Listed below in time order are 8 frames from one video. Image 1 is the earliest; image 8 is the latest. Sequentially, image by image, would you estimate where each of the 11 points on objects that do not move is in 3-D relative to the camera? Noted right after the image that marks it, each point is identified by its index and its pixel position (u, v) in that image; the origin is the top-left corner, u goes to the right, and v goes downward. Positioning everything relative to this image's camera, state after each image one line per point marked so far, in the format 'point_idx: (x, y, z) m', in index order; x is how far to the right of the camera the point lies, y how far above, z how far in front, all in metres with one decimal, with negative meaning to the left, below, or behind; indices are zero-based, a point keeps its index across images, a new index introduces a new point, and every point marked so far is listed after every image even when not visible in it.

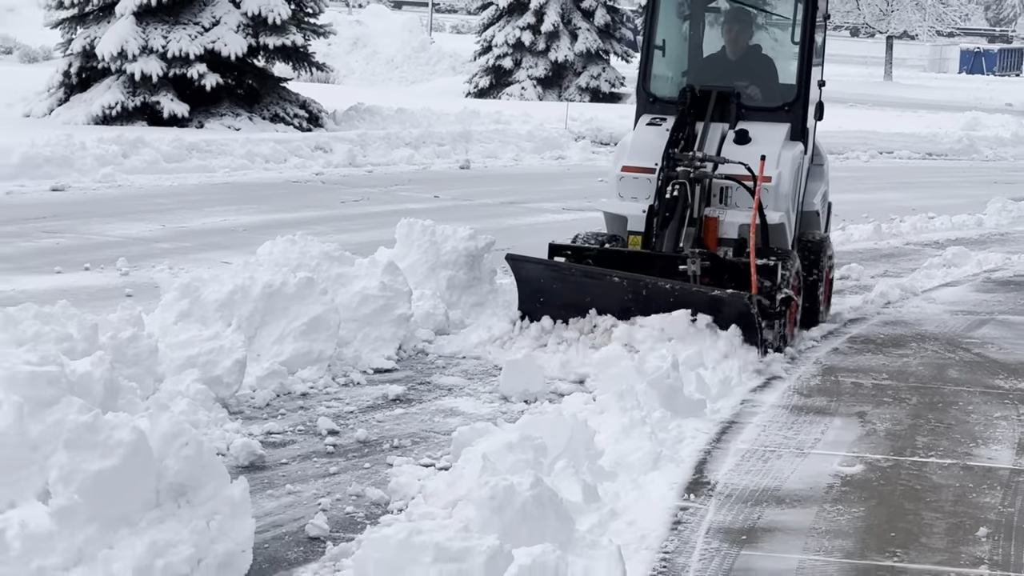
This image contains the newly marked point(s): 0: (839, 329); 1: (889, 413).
0: (+3.2, -0.1, +4.5) m
1: (+3.2, -0.9, +4.0) m
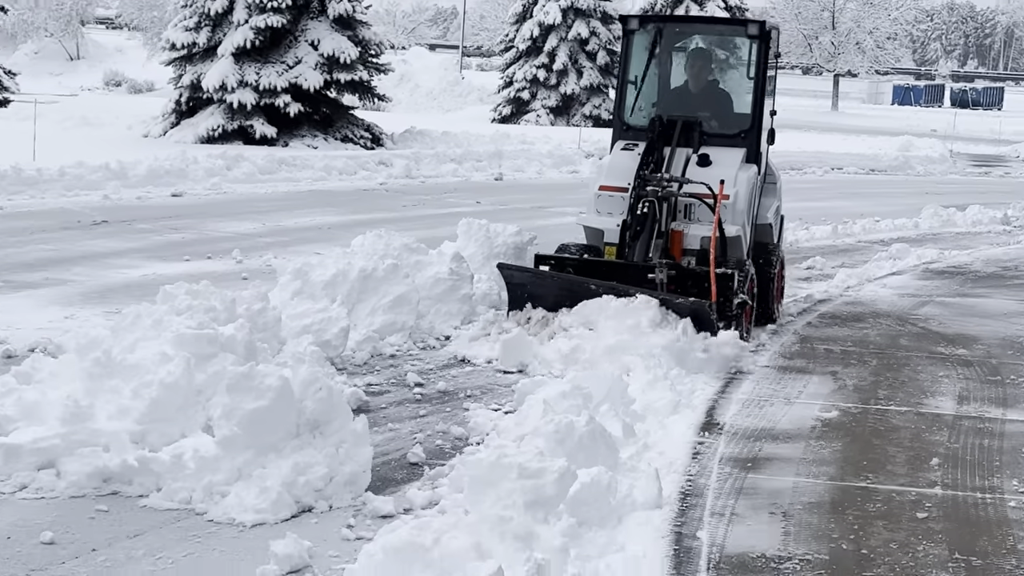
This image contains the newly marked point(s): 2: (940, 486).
0: (+3.5, 0.0, +5.4) m
1: (+3.5, -0.8, +4.9) m
2: (+3.4, -1.5, +3.7) m
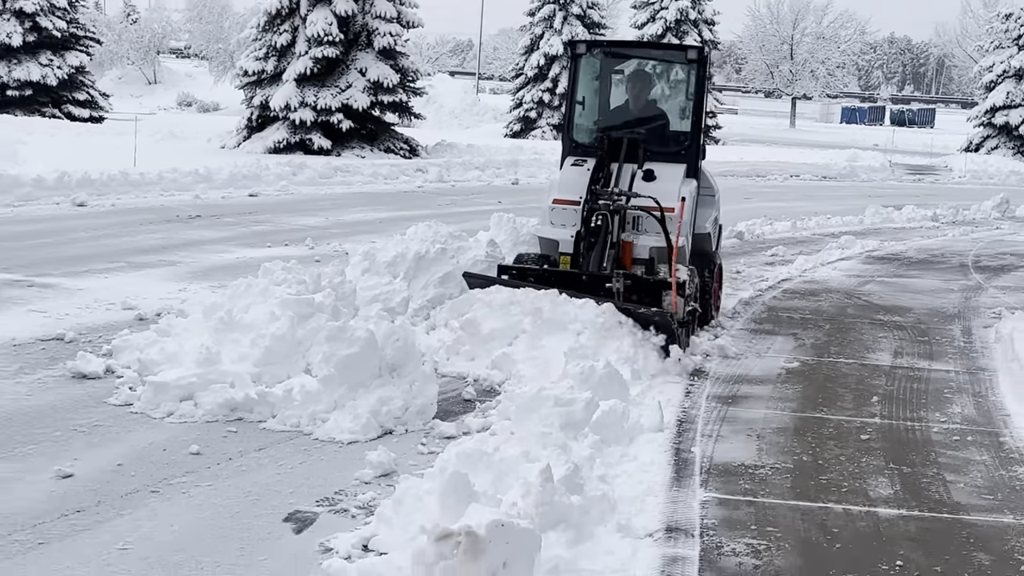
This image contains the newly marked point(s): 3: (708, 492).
0: (+3.6, +0.1, +6.4) m
1: (+3.7, -0.6, +5.8) m
2: (+3.6, -1.2, +4.6) m
3: (+1.9, -1.6, +4.3) m
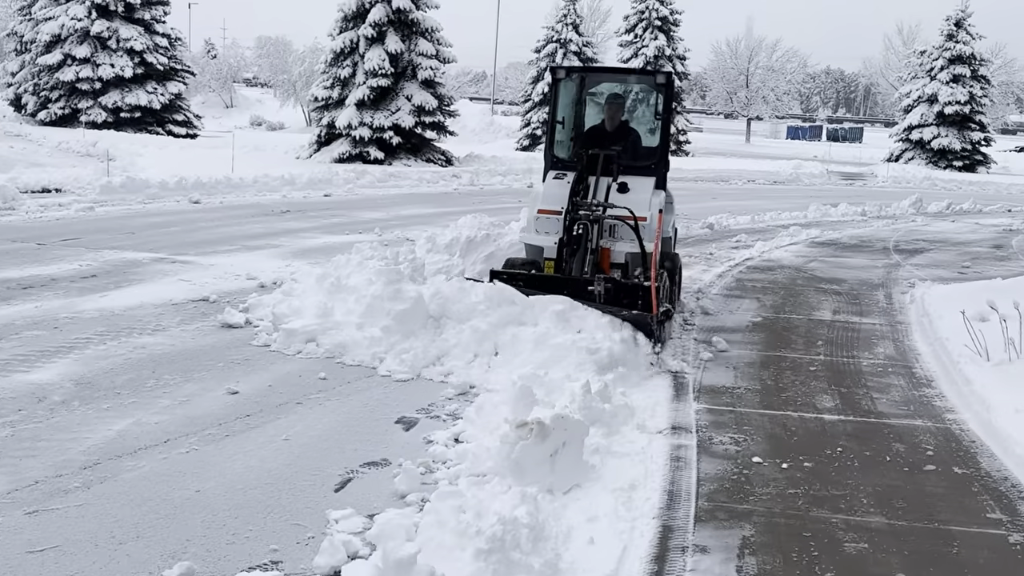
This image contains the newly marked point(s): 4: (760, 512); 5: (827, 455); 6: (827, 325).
0: (+3.9, +0.4, +7.8) m
1: (+4.0, -0.2, +7.2) m
2: (+4.0, -0.8, +5.9) m
3: (+2.2, -1.3, +5.5) m
4: (+2.4, -2.0, +4.3) m
5: (+3.7, -1.7, +5.2) m
6: (+4.4, -0.6, +6.5) m
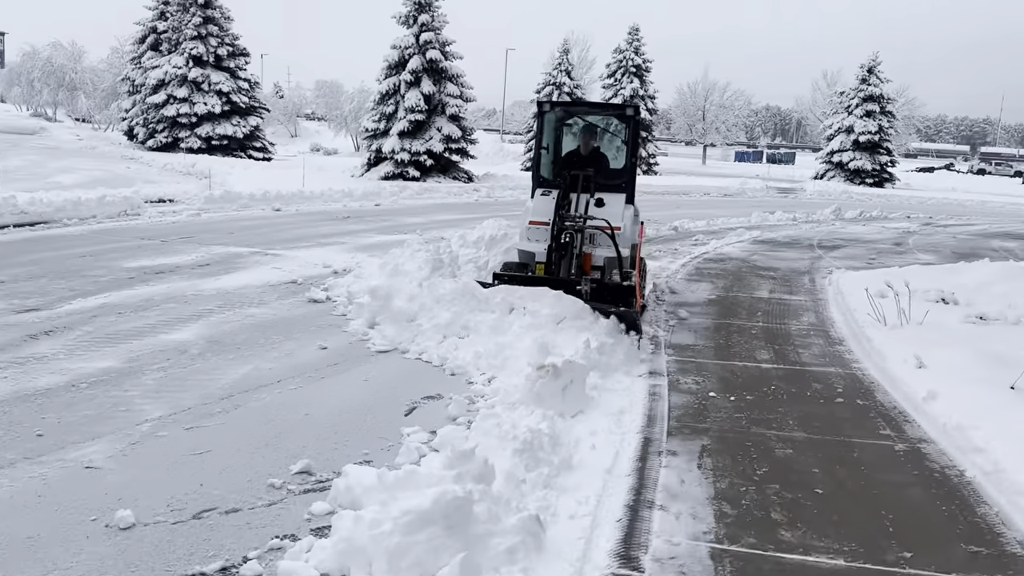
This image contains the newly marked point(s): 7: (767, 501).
0: (+3.9, +0.6, +9.5) m
1: (+4.1, -0.1, +8.9) m
2: (+4.2, -0.6, +7.6) m
3: (+2.4, -1.1, +7.0) m
4: (+2.6, -1.8, +5.9) m
5: (+3.9, -1.5, +6.8) m
6: (+4.5, -0.4, +8.2) m
7: (+2.7, -2.2, +4.6) m
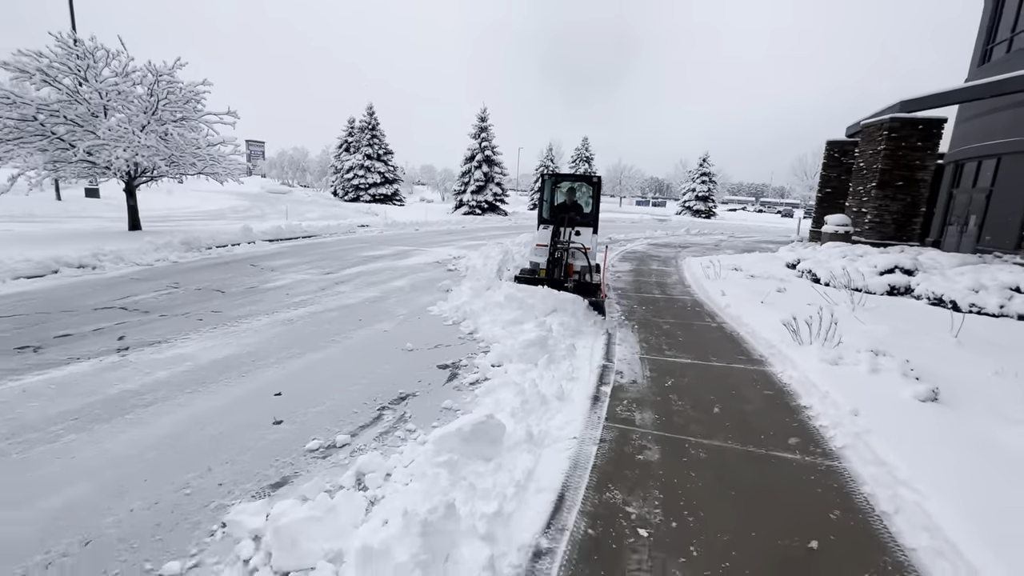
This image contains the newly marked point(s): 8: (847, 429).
0: (+4.1, +1.0, +16.9) m
1: (+4.4, +0.4, +16.3) m
2: (+4.7, +0.1, +15.0) m
3: (+3.1, -0.4, +14.1) m
4: (+3.5, -0.9, +12.9) m
5: (+4.6, -0.7, +14.0) m
6: (+4.9, +0.2, +15.6) m
7: (+3.8, -1.2, +11.6) m
8: (+4.9, -2.0, +6.8) m
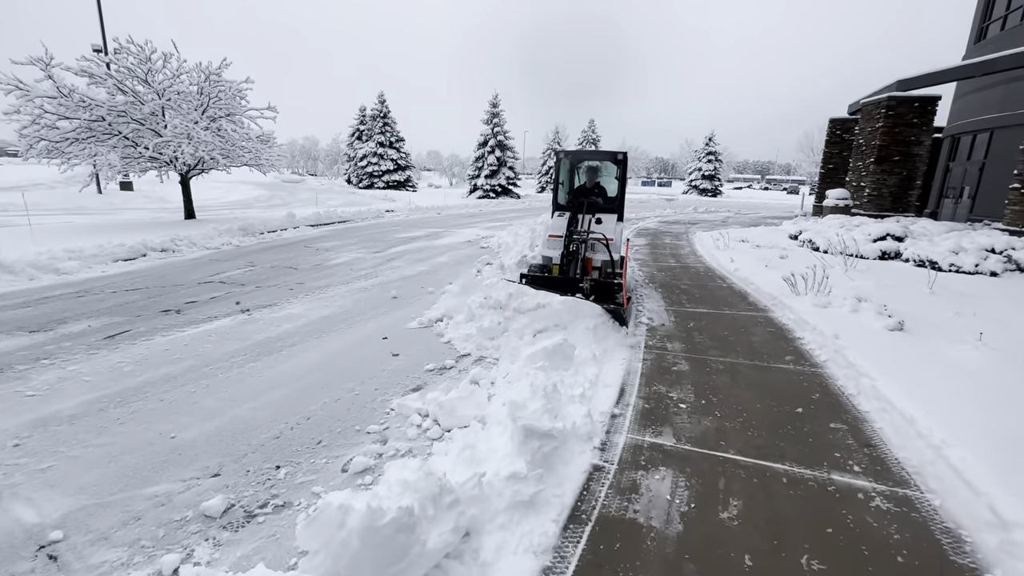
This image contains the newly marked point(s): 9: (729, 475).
0: (+5.4, +2.2, +19.0) m
1: (+5.6, +1.6, +18.3) m
2: (+6.0, +1.2, +17.1) m
3: (+4.4, +0.7, +16.2) m
4: (+4.8, +0.1, +15.1) m
5: (+5.9, +0.4, +16.1) m
6: (+6.2, +1.4, +17.7) m
7: (+5.0, -0.2, +13.7) m
8: (+6.2, -1.2, +9.0) m
9: (+2.5, -2.2, +5.4) m
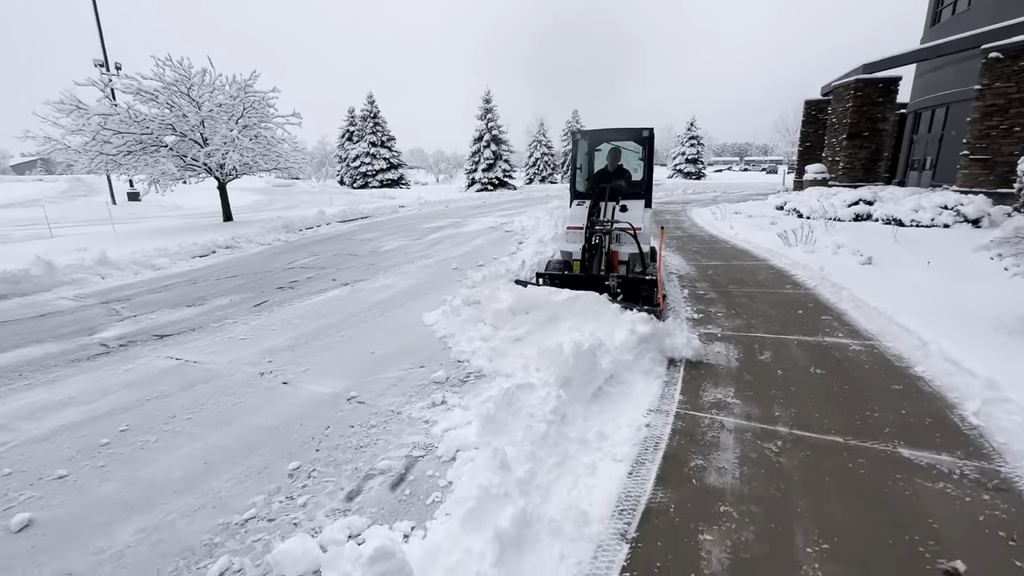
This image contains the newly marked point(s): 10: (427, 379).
0: (+6.7, +3.7, +22.0) m
1: (+7.0, +3.1, +21.3) m
2: (+7.4, +2.7, +20.1) m
3: (+5.9, +2.1, +19.2) m
4: (+6.3, +1.5, +18.0) m
5: (+7.4, +1.9, +19.2) m
6: (+7.6, +2.9, +20.7) m
7: (+6.6, +1.2, +16.7) m
8: (+8.0, +0.3, +12.0) m
9: (+4.5, -1.0, +8.3) m
10: (-1.4, -1.6, +7.8) m
